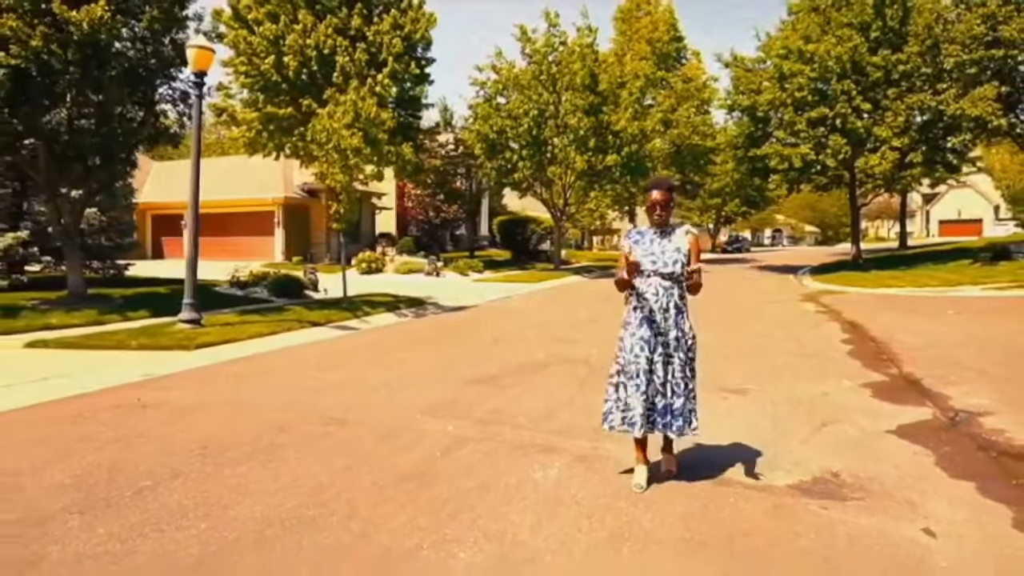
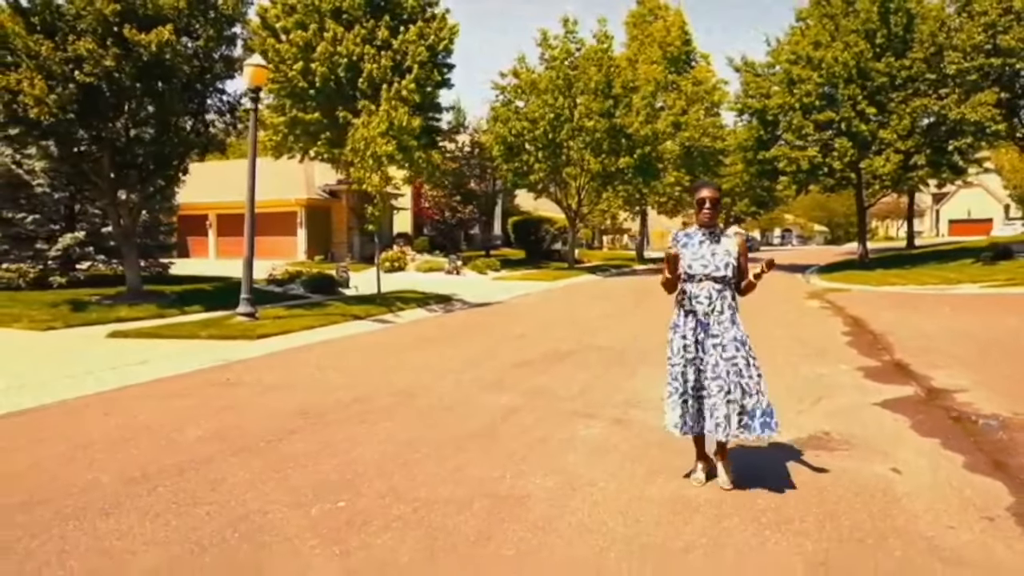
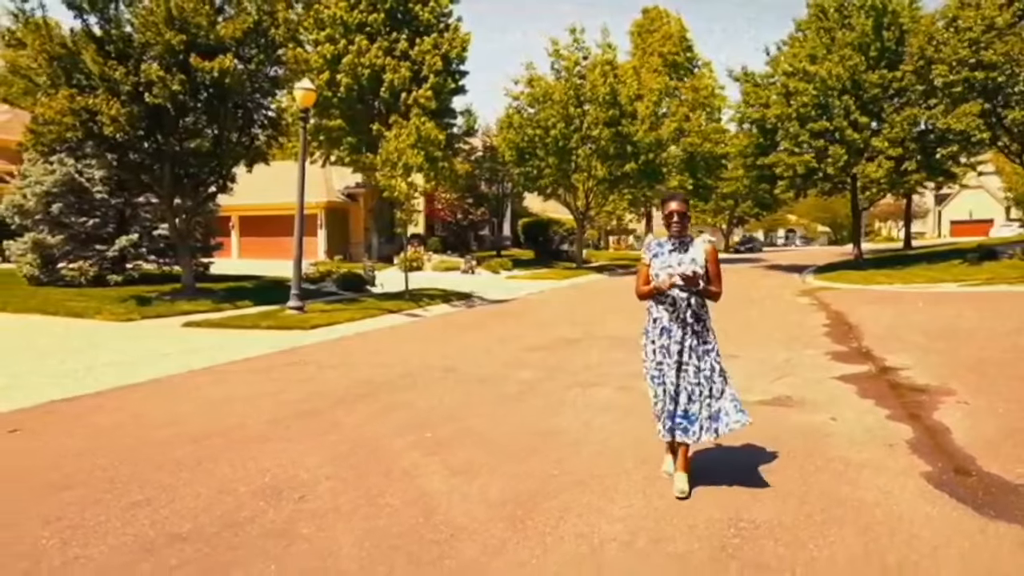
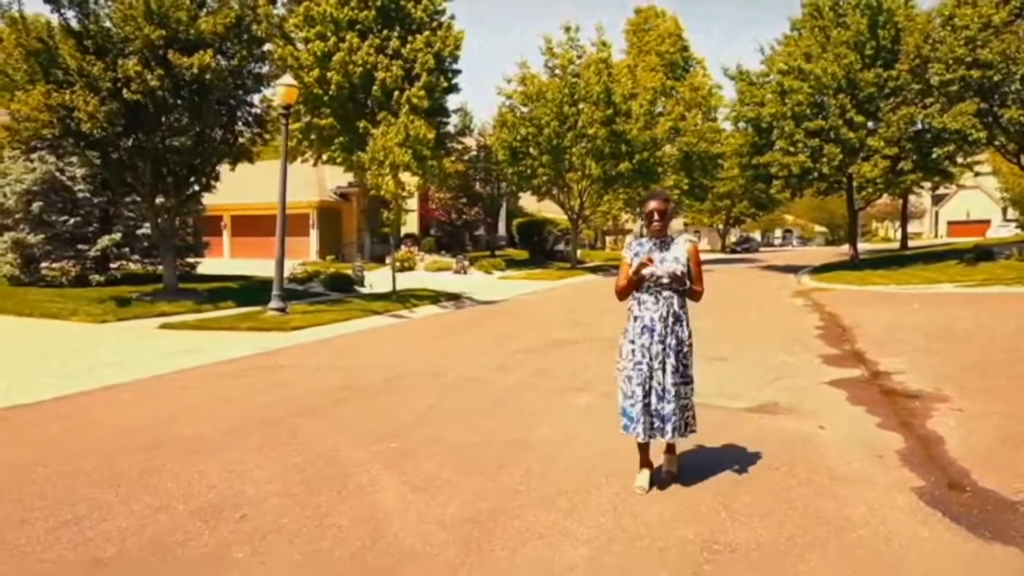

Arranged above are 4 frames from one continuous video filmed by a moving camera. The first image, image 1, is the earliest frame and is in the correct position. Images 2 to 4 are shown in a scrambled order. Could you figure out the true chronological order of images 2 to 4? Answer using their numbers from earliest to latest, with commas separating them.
2, 4, 3
